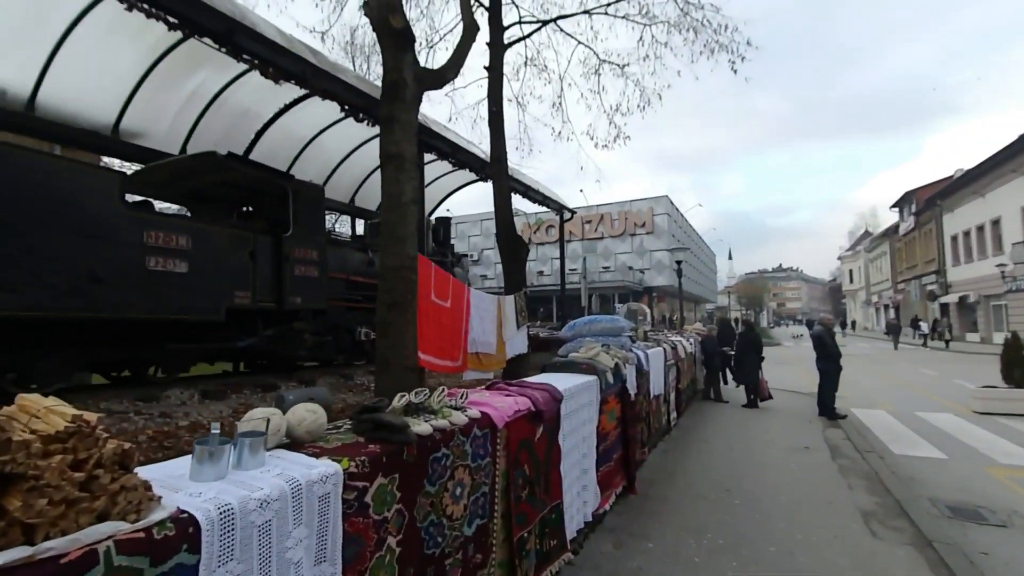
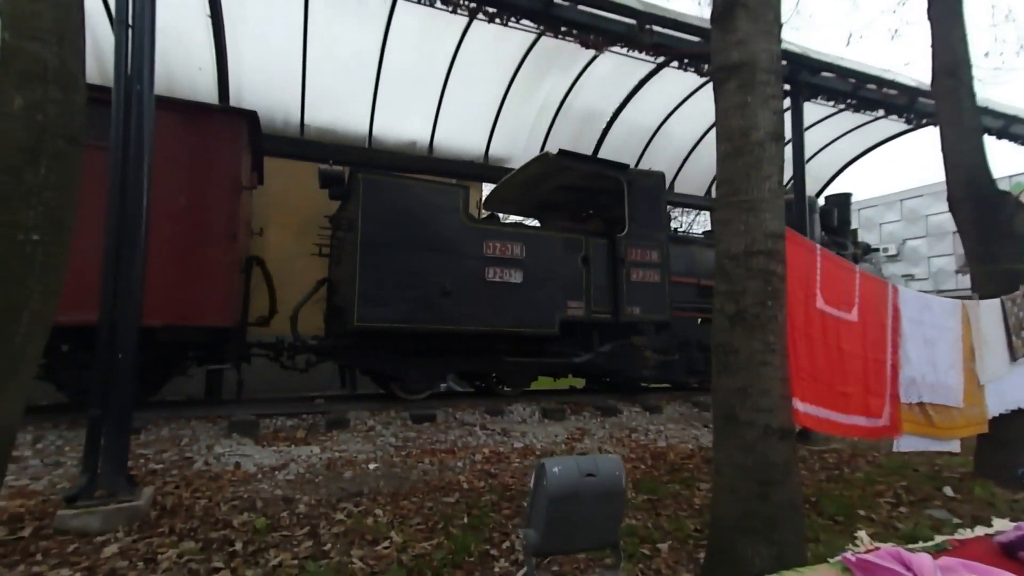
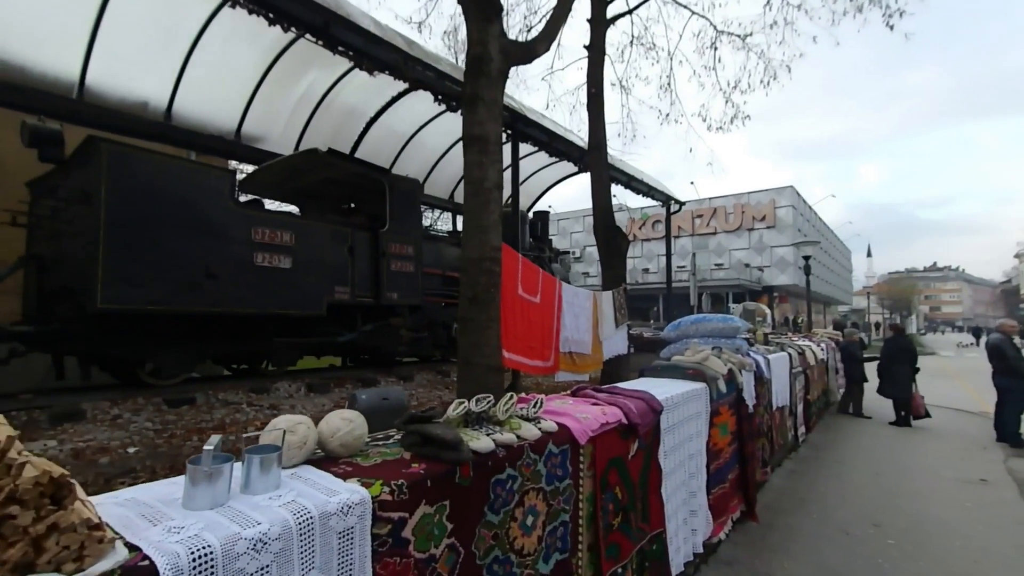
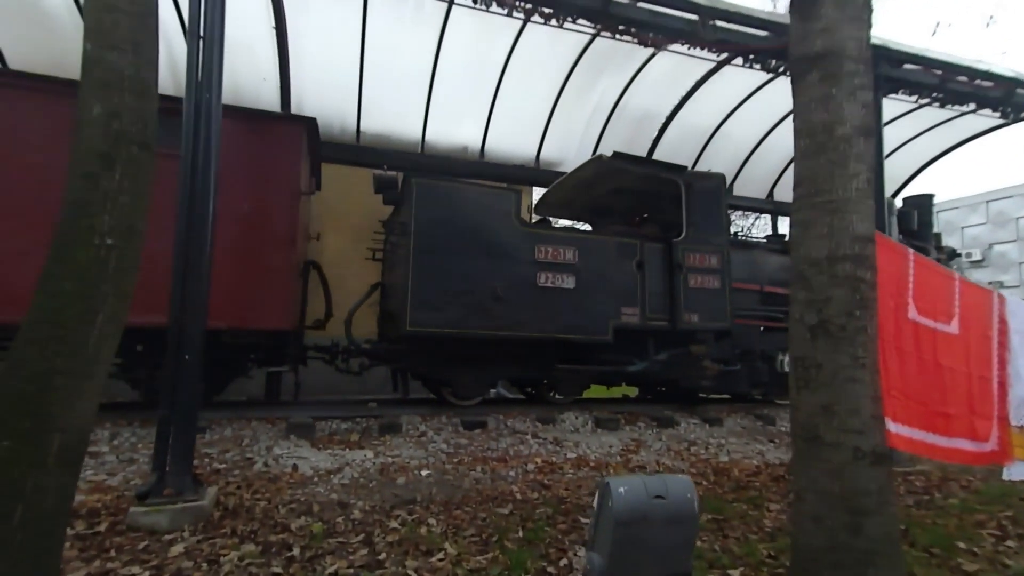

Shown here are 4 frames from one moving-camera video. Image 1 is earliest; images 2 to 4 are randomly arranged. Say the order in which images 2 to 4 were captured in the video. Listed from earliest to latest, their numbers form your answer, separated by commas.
3, 2, 4
